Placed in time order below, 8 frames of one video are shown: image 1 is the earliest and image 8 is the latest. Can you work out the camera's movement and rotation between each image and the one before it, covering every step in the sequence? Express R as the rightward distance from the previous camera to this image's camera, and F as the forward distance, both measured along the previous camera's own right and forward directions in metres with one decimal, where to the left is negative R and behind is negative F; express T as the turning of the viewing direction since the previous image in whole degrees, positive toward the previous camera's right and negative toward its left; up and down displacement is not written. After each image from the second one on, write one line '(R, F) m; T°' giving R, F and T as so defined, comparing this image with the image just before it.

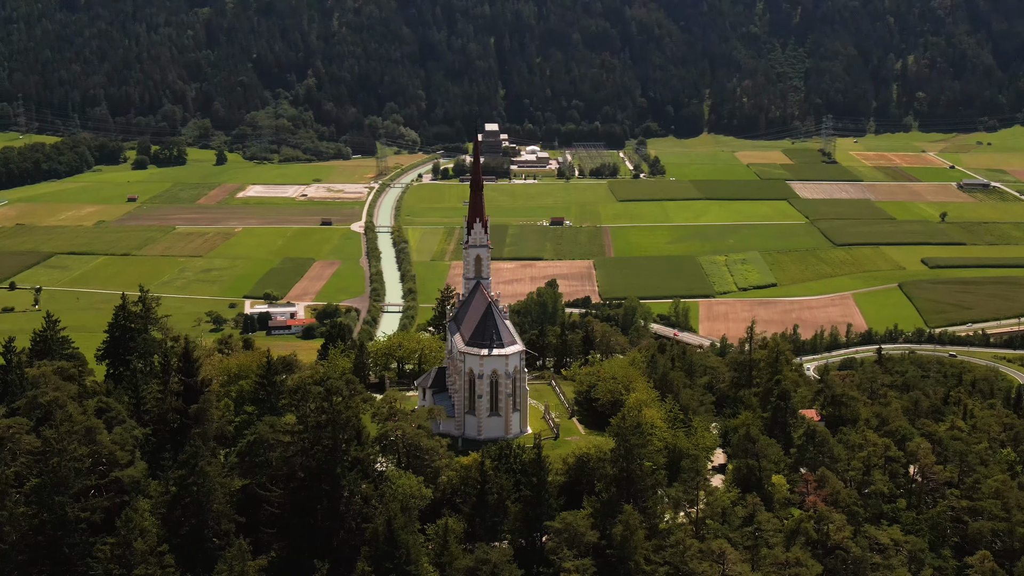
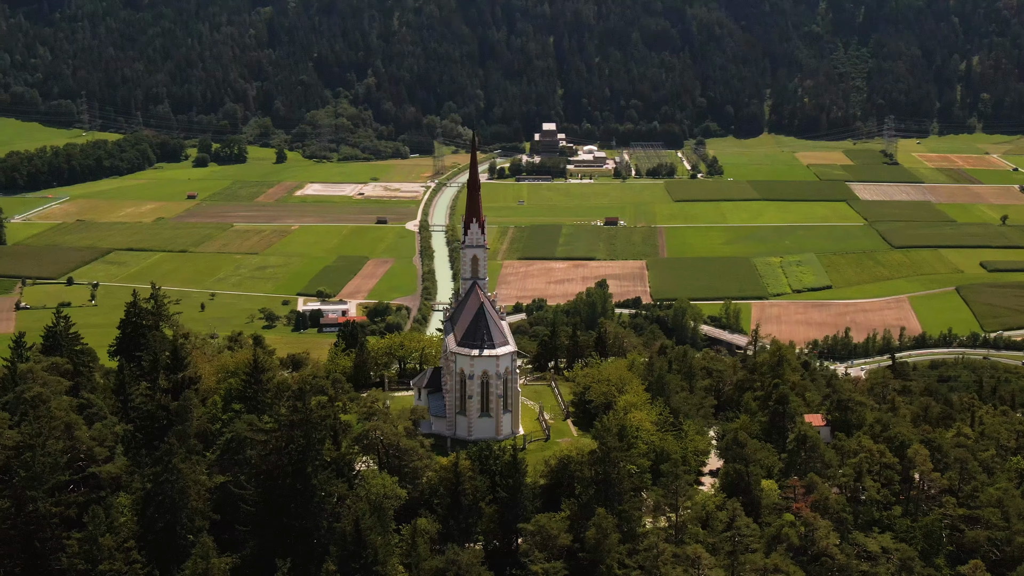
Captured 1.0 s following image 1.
(+2.6, +0.2) m; -3°
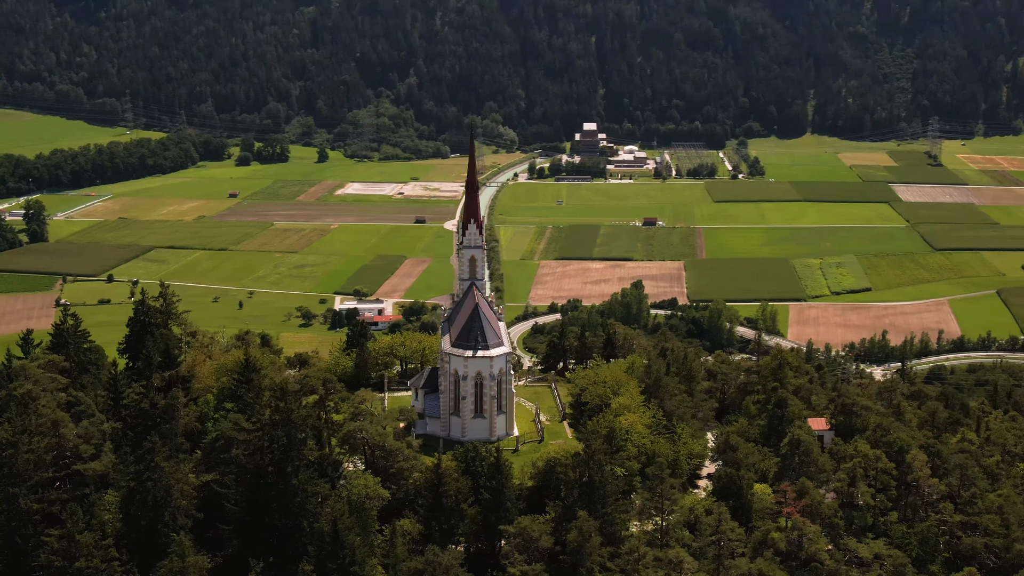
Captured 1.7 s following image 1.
(+1.8, +0.1) m; -2°
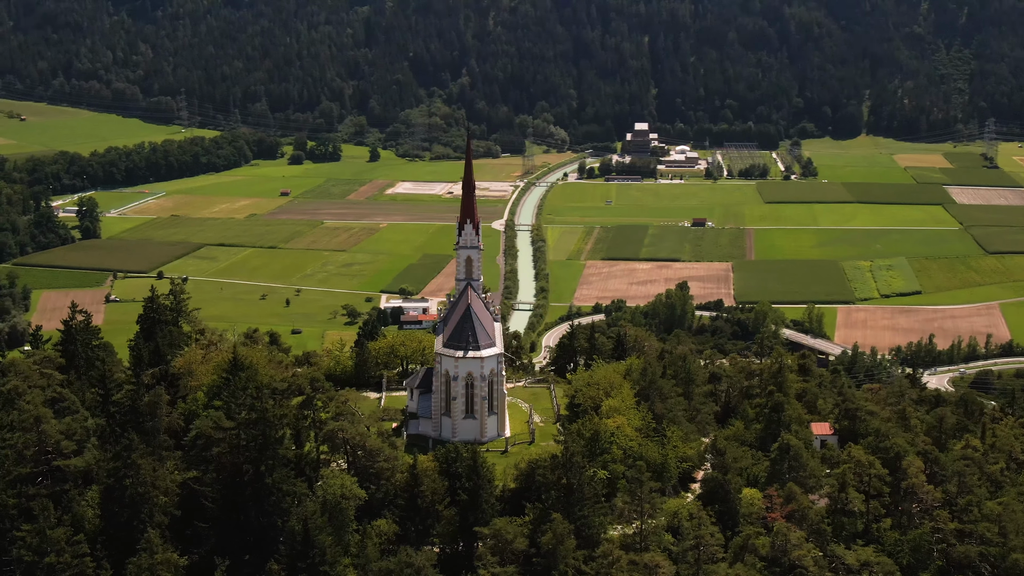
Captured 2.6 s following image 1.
(+2.3, +0.2) m; -2°
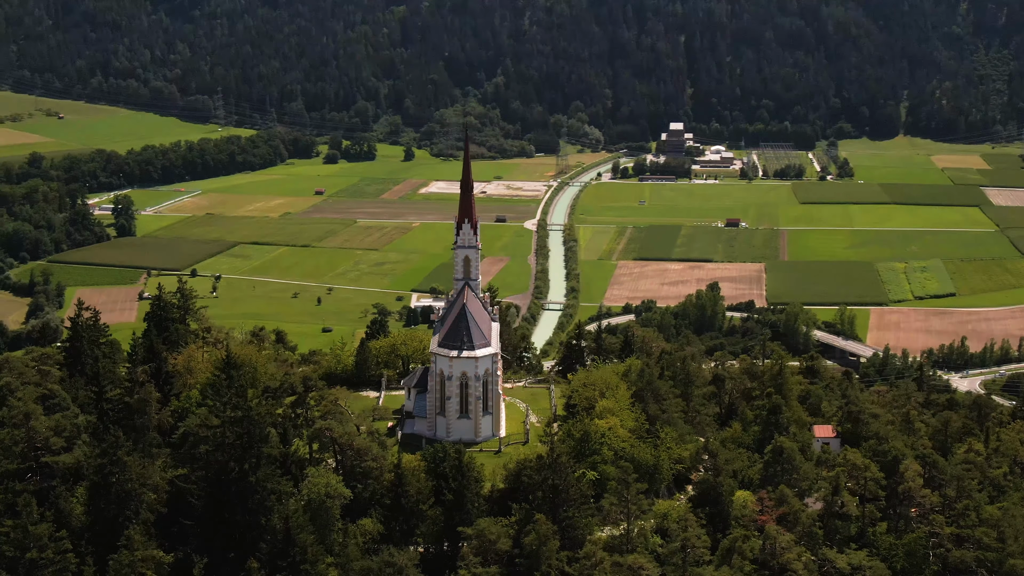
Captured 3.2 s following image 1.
(+1.5, +0.1) m; -2°
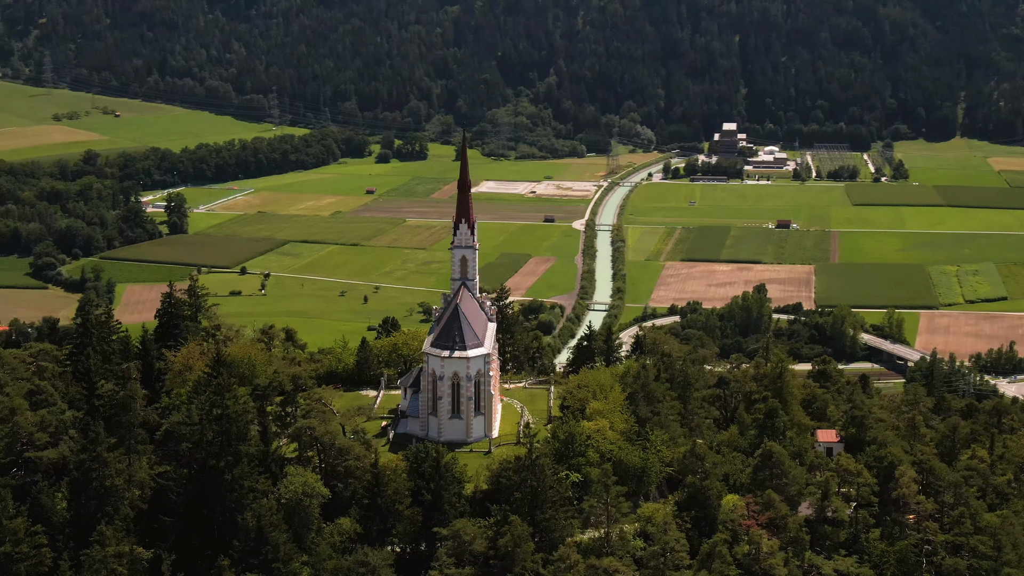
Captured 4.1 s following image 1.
(+2.3, +0.2) m; -2°
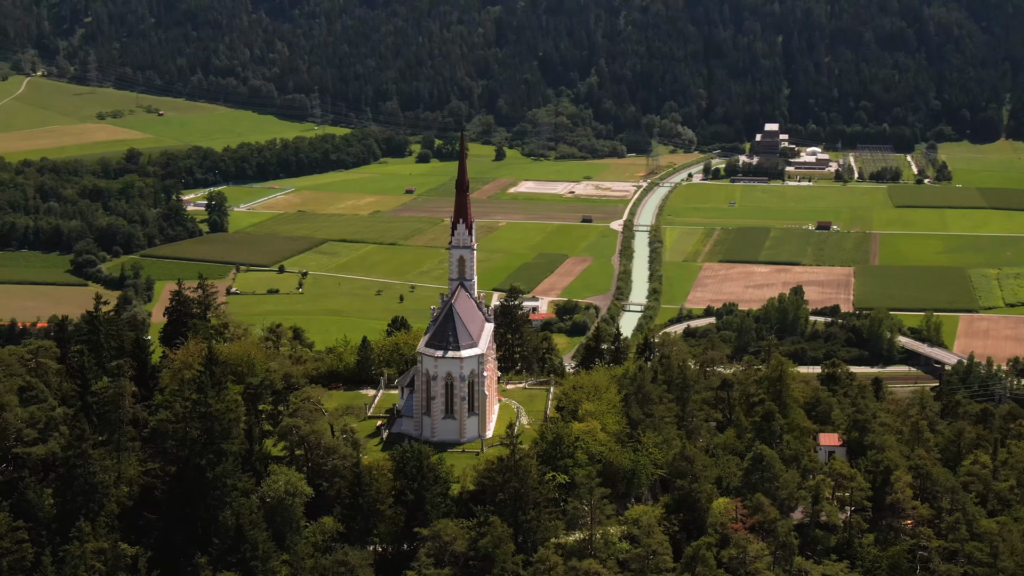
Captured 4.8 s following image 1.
(+1.8, +0.1) m; -2°
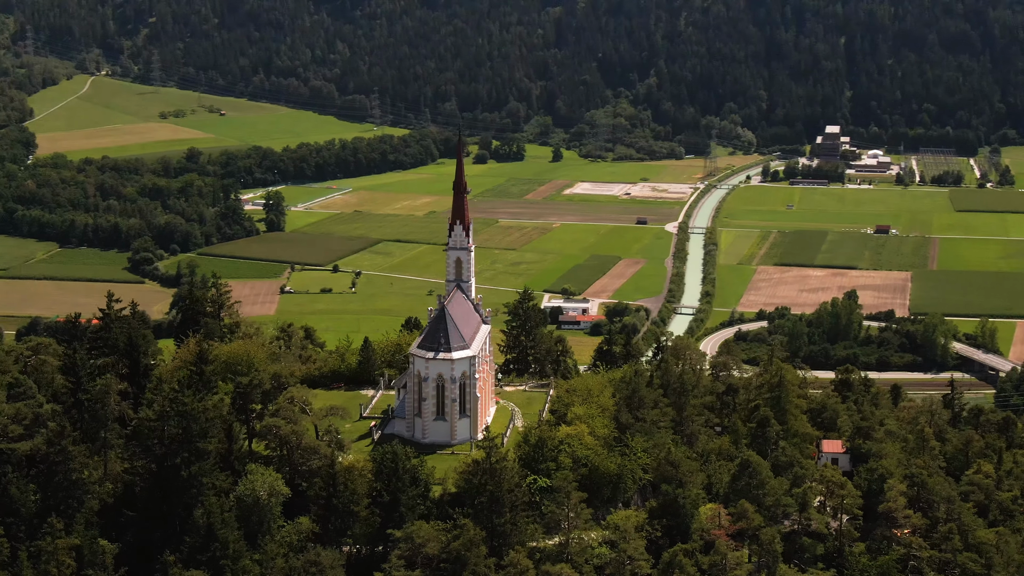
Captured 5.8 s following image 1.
(+2.5, +0.3) m; -3°
